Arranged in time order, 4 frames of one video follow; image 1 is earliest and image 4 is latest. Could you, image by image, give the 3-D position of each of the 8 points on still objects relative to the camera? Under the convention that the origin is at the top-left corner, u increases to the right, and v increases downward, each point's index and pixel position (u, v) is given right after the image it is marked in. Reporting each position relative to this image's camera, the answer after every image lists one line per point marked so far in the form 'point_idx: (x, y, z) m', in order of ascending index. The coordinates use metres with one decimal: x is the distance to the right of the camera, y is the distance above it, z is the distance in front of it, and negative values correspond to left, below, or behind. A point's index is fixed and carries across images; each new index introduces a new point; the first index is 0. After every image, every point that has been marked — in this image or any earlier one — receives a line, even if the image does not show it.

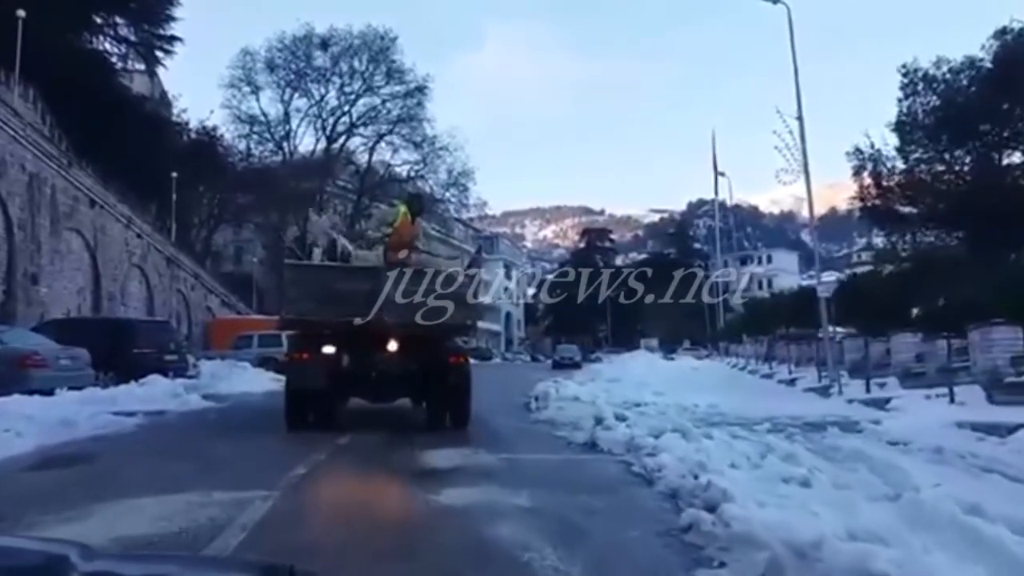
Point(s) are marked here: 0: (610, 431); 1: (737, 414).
0: (+1.0, -1.5, +12.7) m
1: (+3.6, -2.0, +19.2) m
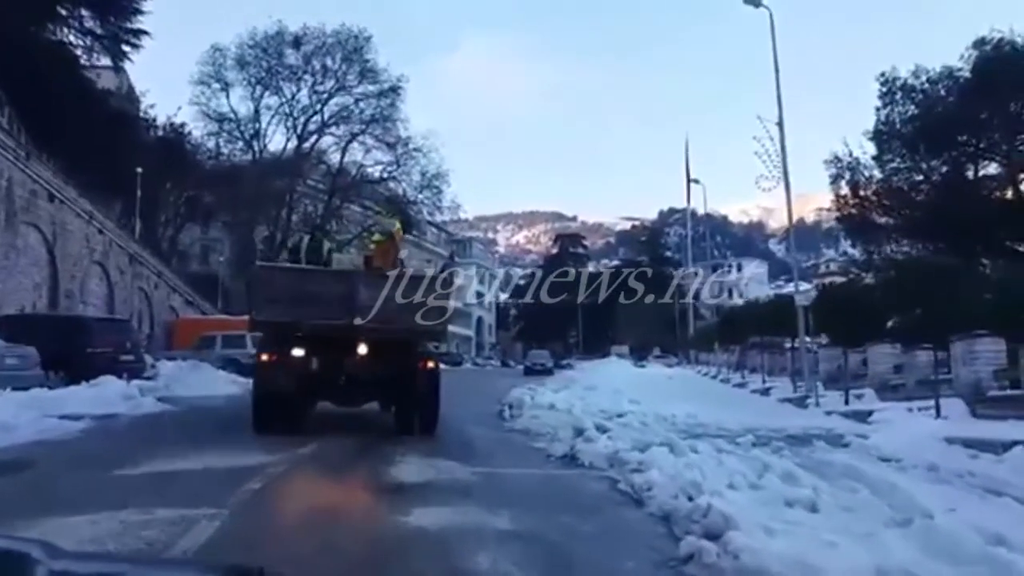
0: (+0.8, -1.5, +12.0) m
1: (+3.1, -2.1, +18.5) m
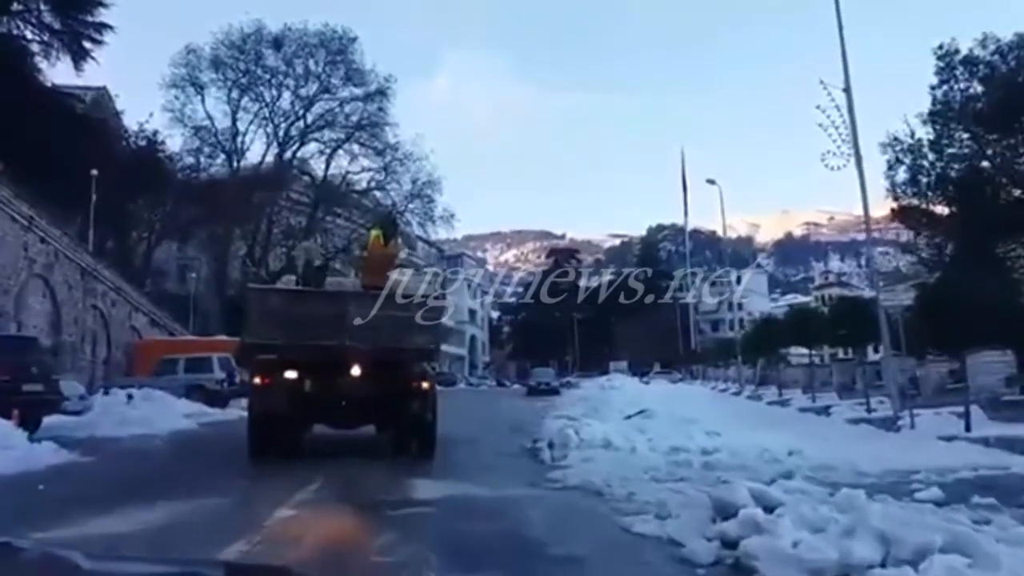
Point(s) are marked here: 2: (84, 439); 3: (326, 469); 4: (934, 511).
0: (+1.3, -1.3, +6.4) m
1: (+3.6, -1.9, +13.0) m
2: (-6.4, -2.3, +18.3) m
3: (-2.2, -2.2, +15.2) m
4: (+3.0, -1.6, +8.3) m
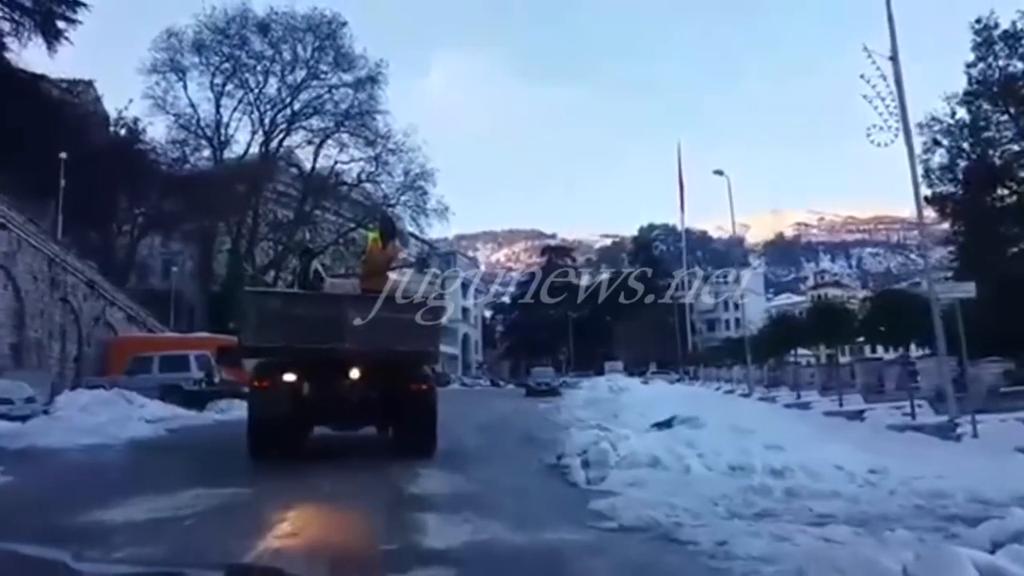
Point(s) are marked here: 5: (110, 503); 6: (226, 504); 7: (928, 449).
0: (+1.6, -1.1, +3.7) m
1: (+3.9, -1.8, +10.3) m
2: (-6.2, -2.1, +15.5) m
3: (-2.0, -2.0, +12.4) m
4: (+3.3, -1.4, +5.6) m
5: (-3.7, -2.0, +10.9) m
6: (-2.6, -2.0, +10.9) m
7: (+5.9, -2.3, +17.0) m
